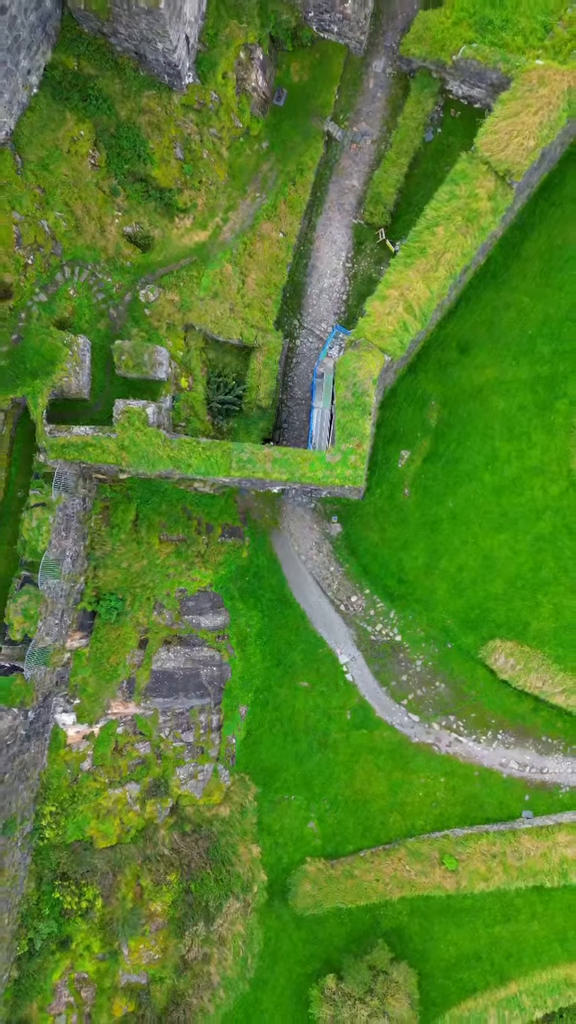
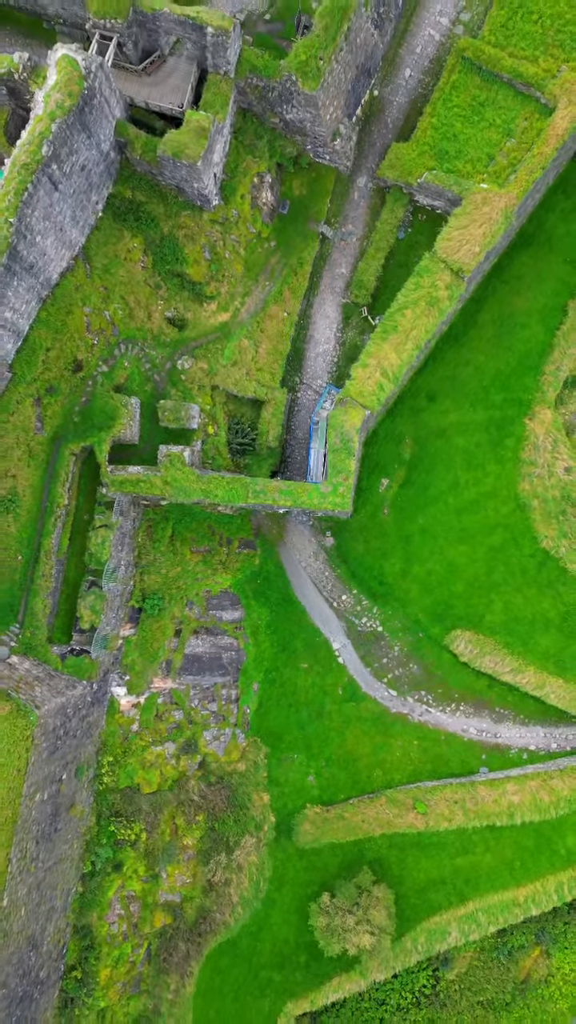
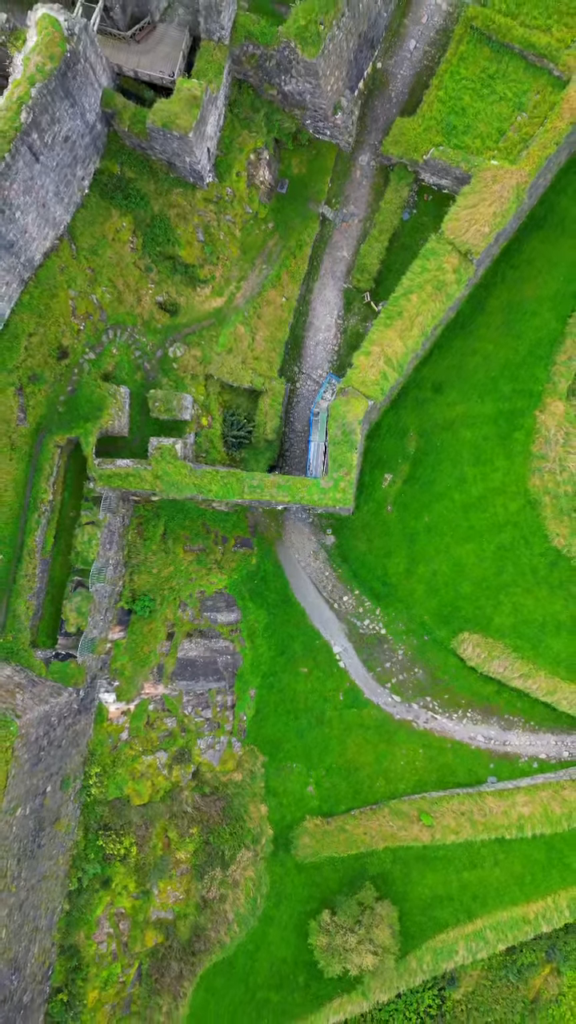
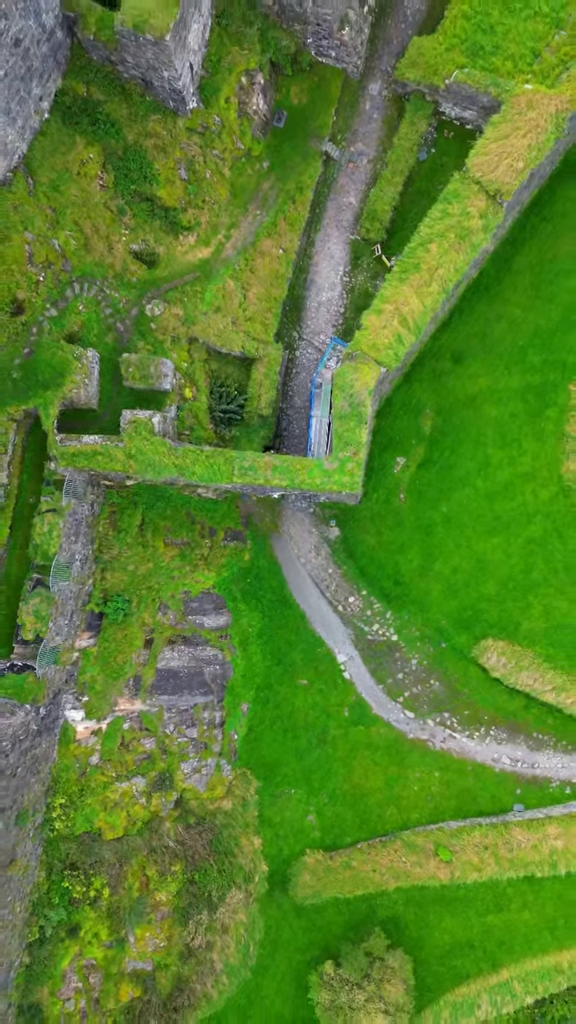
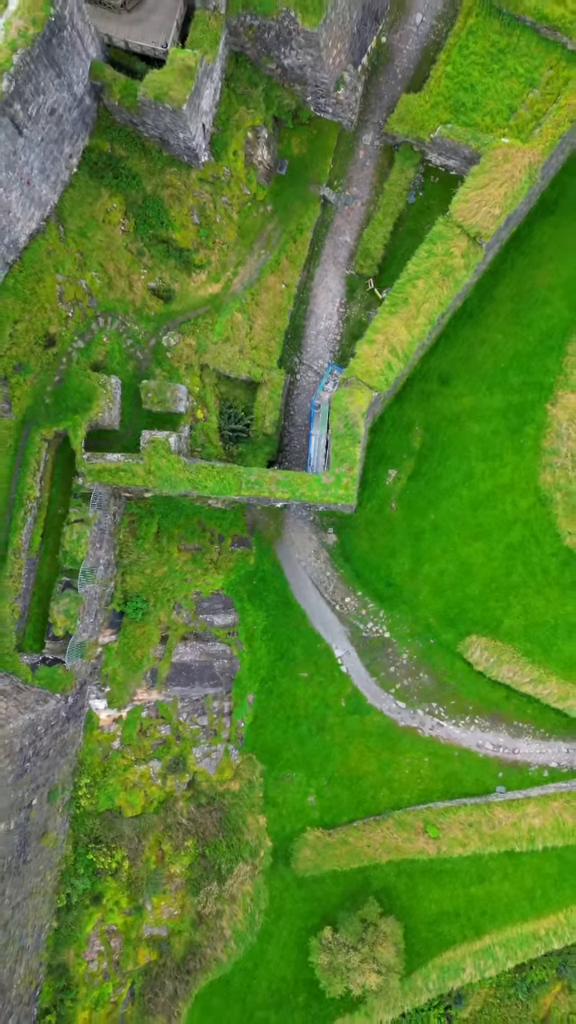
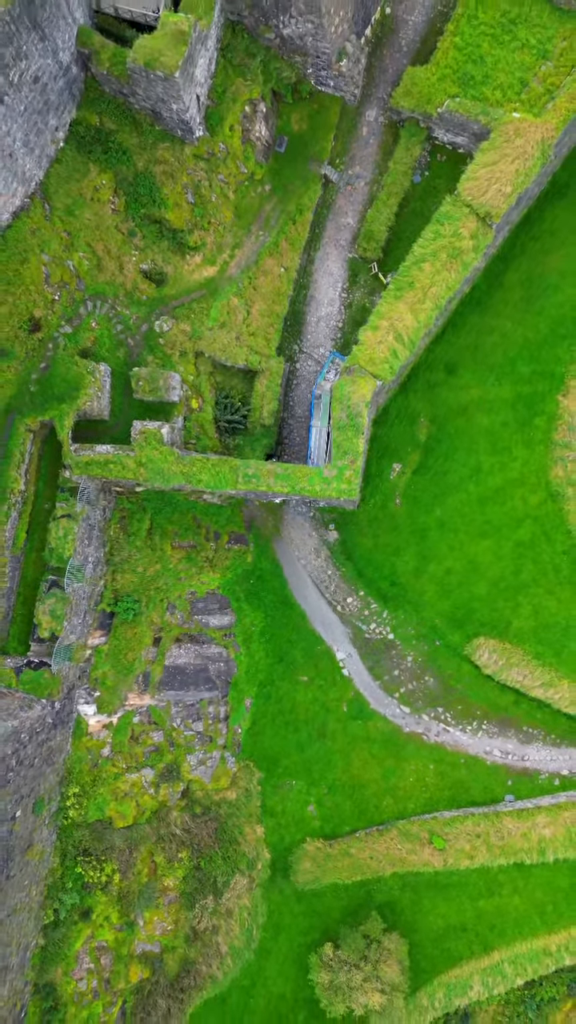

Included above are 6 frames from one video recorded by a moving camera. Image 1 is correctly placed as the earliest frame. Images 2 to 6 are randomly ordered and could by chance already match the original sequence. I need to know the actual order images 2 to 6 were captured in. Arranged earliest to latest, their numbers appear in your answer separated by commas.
4, 6, 5, 3, 2
